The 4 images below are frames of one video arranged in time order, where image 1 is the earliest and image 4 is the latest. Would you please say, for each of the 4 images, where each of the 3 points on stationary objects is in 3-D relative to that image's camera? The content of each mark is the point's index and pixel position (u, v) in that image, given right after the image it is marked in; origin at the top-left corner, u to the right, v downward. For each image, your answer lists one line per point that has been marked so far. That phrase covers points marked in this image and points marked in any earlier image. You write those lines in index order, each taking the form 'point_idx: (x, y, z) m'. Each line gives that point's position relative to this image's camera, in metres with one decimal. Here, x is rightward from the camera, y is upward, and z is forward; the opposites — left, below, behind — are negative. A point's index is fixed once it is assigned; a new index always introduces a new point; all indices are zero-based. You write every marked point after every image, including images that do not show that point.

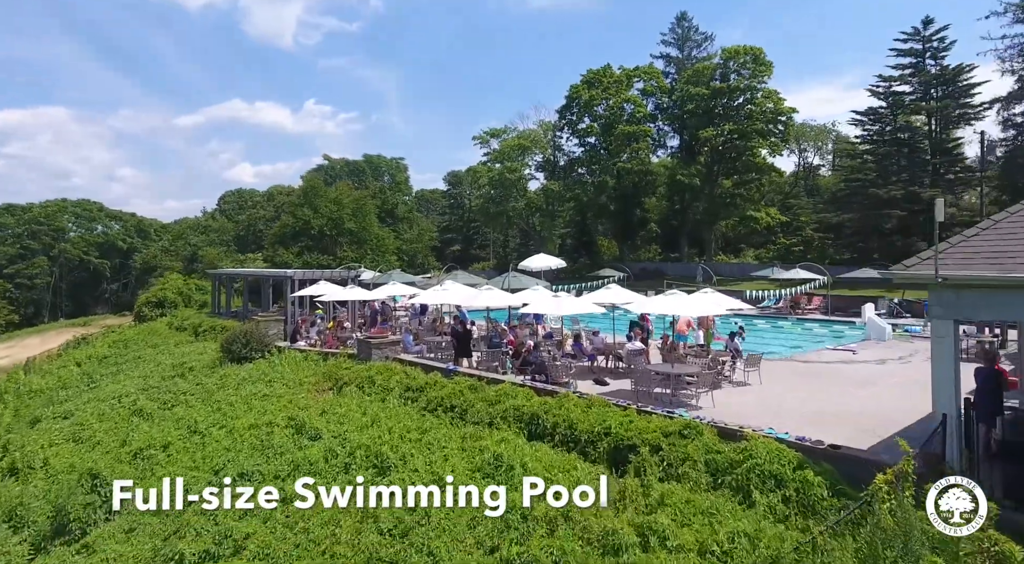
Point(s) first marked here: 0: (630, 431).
0: (+1.7, -2.1, +8.8) m
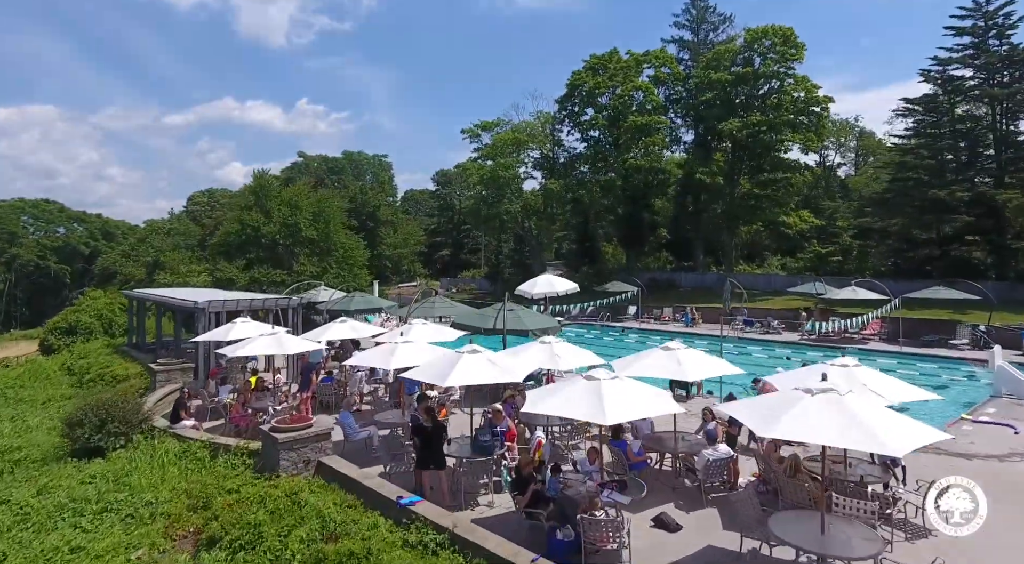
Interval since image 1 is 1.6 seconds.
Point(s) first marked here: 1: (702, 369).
0: (+1.7, -2.9, +2.8) m
1: (+2.7, -1.3, +9.2) m
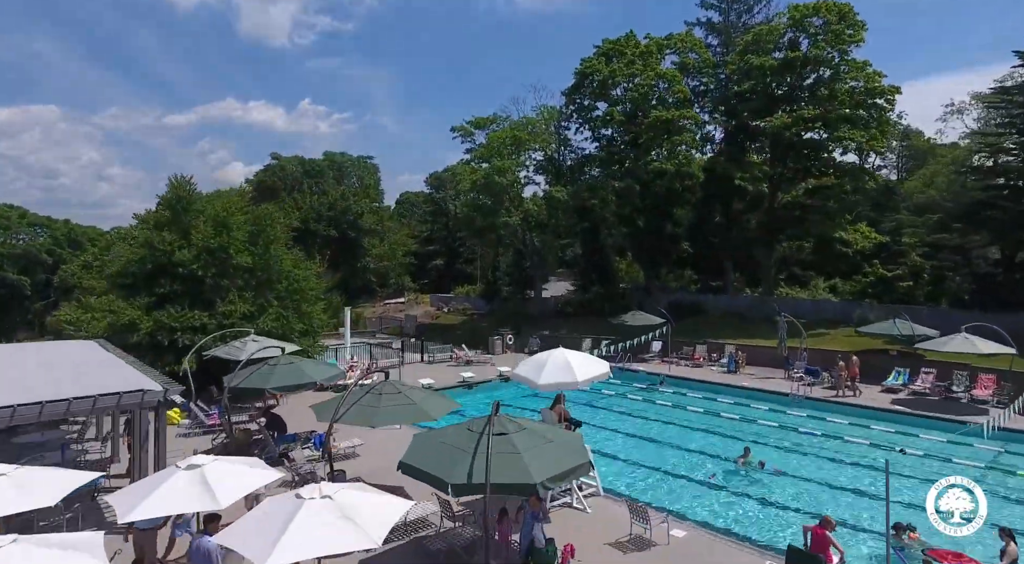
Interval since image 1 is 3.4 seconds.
0: (+1.6, -4.4, -4.2) m
1: (+2.6, -2.7, +2.2) m
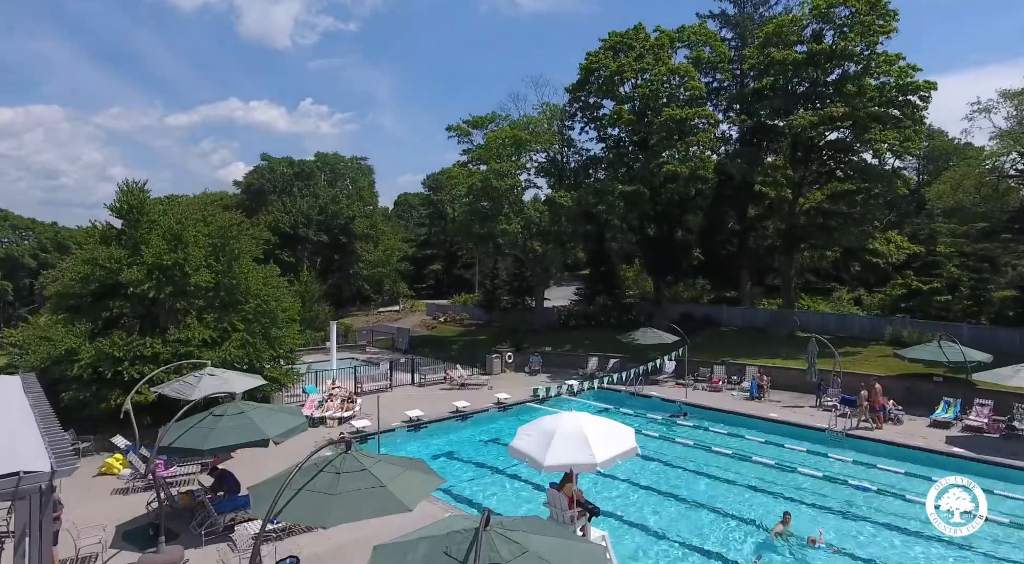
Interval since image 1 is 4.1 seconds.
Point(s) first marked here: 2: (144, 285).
0: (+1.5, -5.0, -7.0) m
1: (+2.5, -3.4, -0.5) m
2: (-10.7, -0.1, +18.5) m
